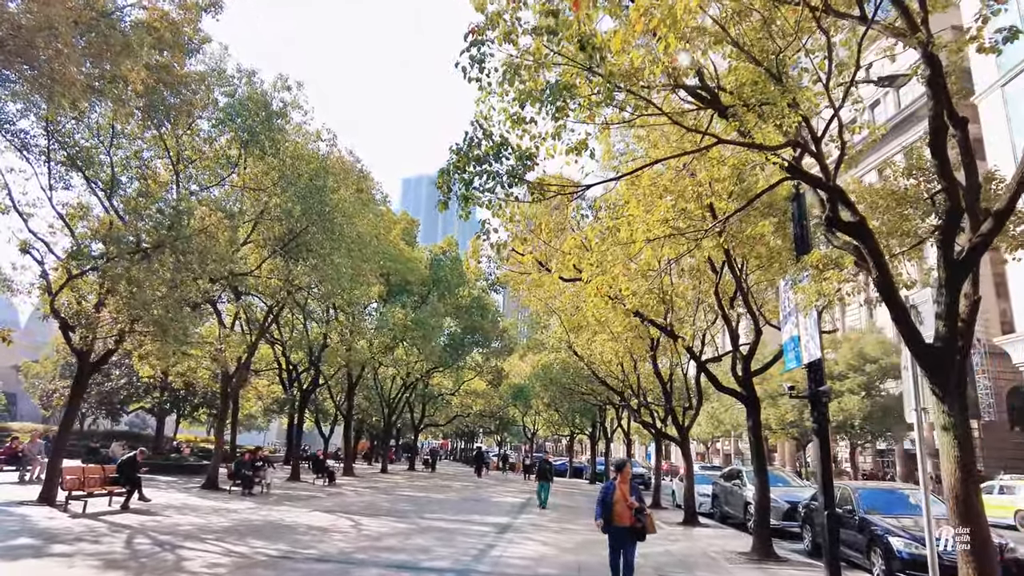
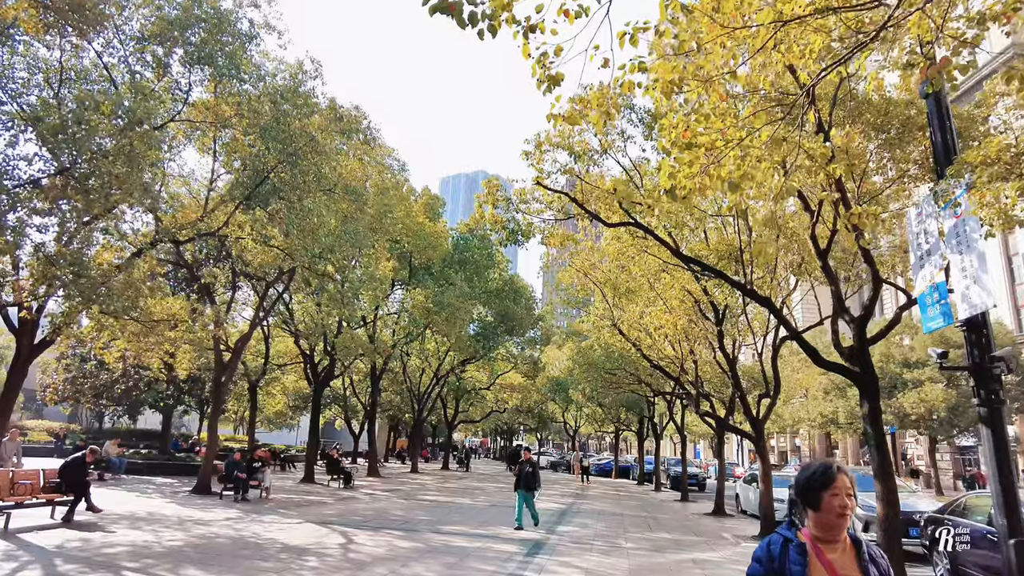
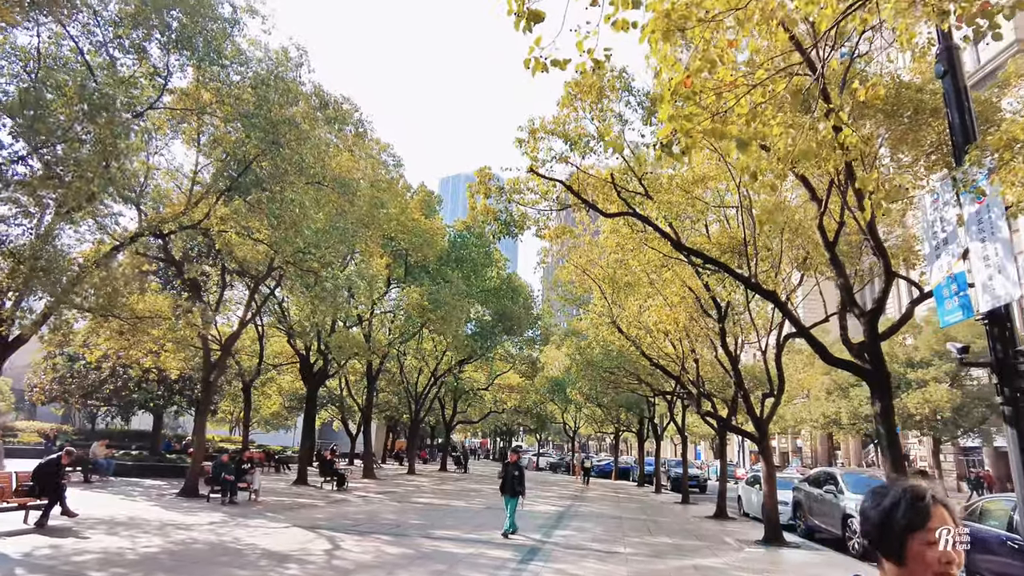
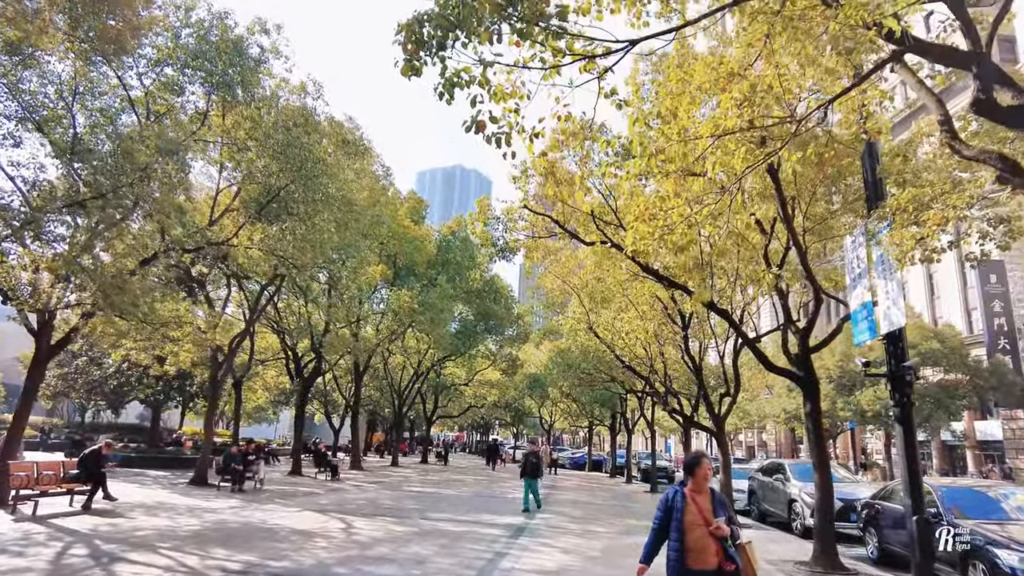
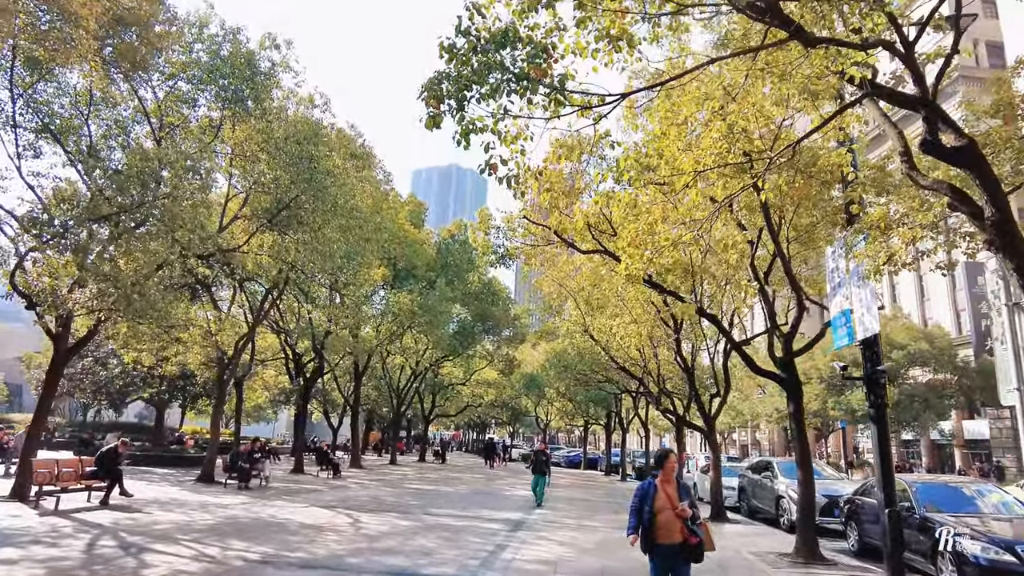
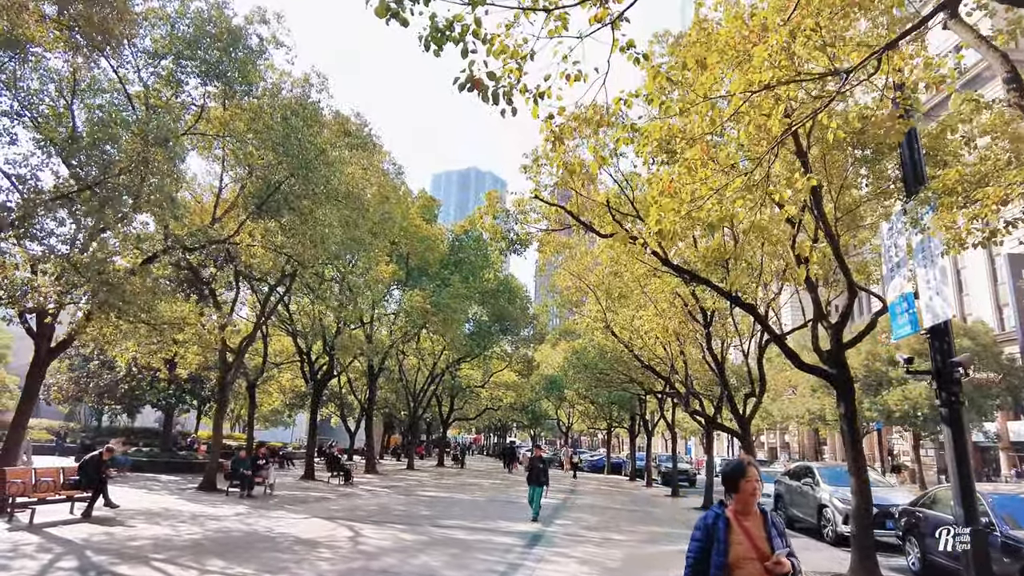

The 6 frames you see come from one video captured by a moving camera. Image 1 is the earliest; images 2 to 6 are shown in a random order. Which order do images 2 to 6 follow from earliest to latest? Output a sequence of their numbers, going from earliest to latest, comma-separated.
5, 4, 6, 2, 3
